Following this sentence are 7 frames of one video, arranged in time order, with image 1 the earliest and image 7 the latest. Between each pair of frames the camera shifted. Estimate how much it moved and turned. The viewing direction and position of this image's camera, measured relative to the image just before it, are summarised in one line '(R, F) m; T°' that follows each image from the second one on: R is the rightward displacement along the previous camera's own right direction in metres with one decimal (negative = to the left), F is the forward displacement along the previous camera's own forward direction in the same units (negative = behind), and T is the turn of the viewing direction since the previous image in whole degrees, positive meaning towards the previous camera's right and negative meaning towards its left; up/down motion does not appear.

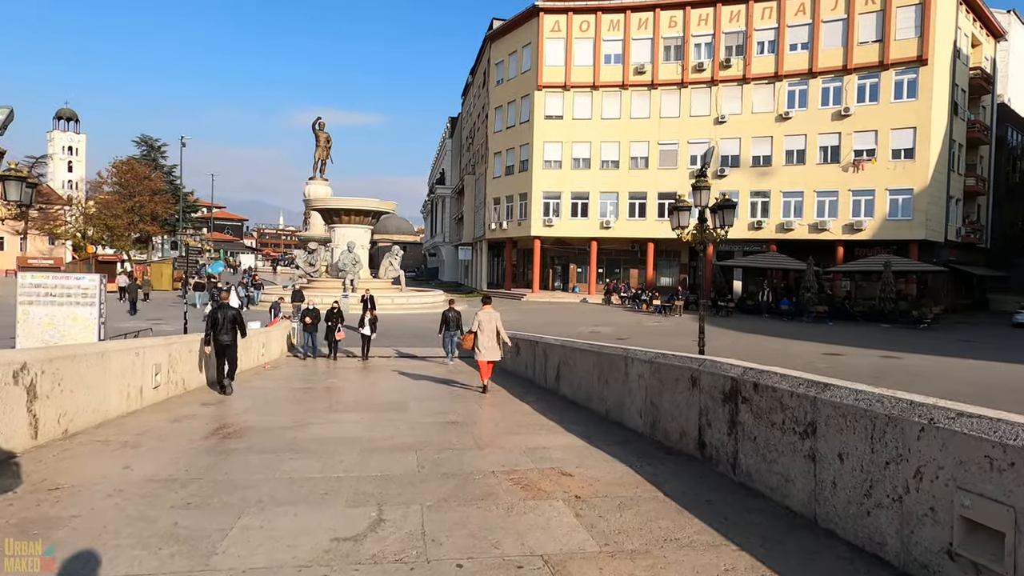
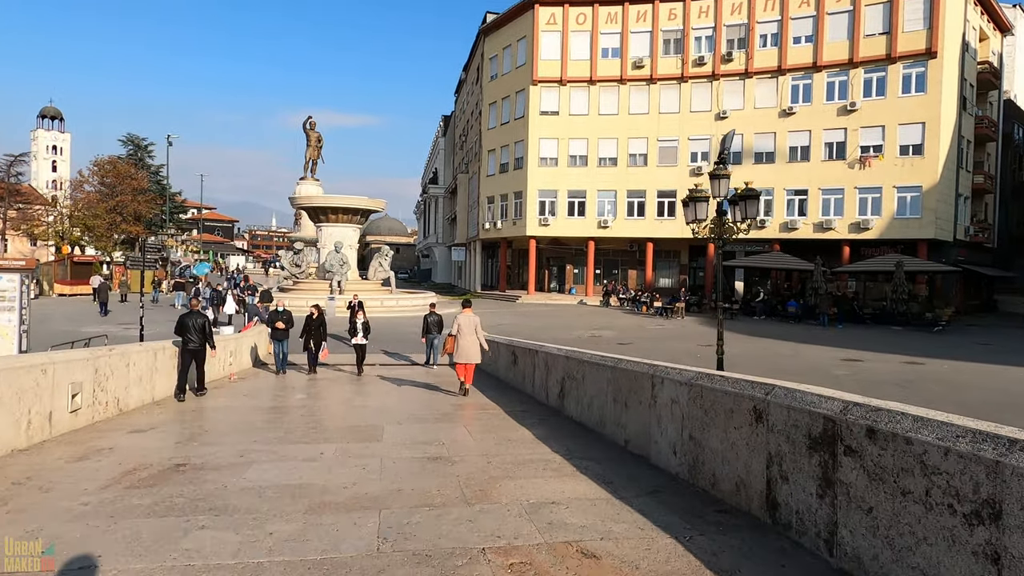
(0.0, +1.3) m; 0°
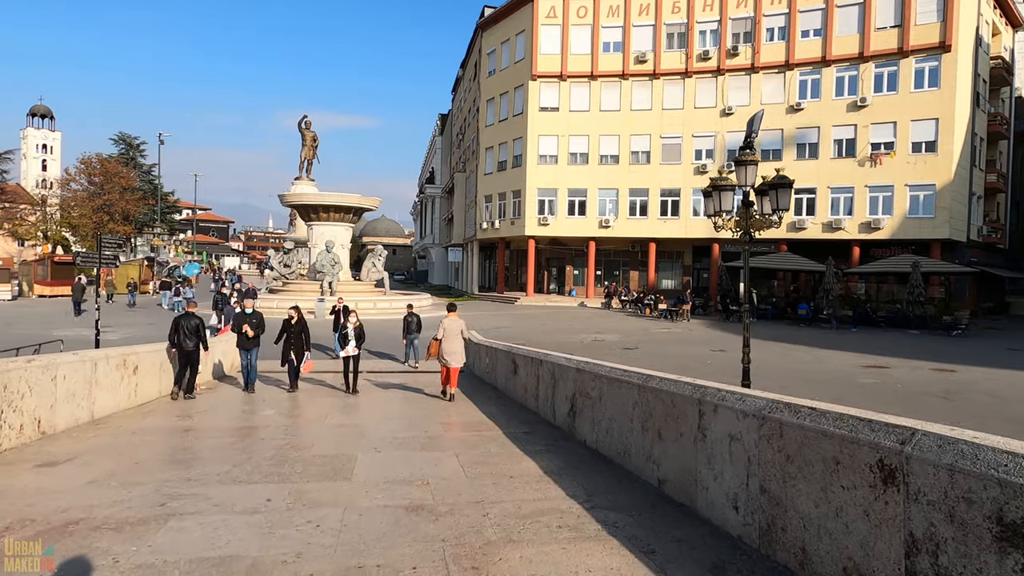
(0.0, +1.2) m; 0°
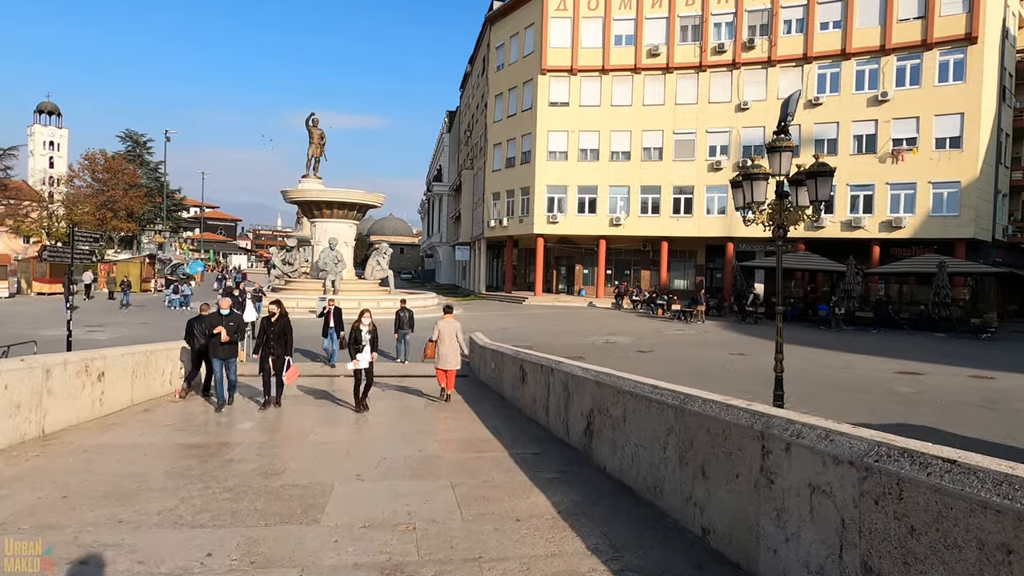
(0.0, +0.9) m; -1°
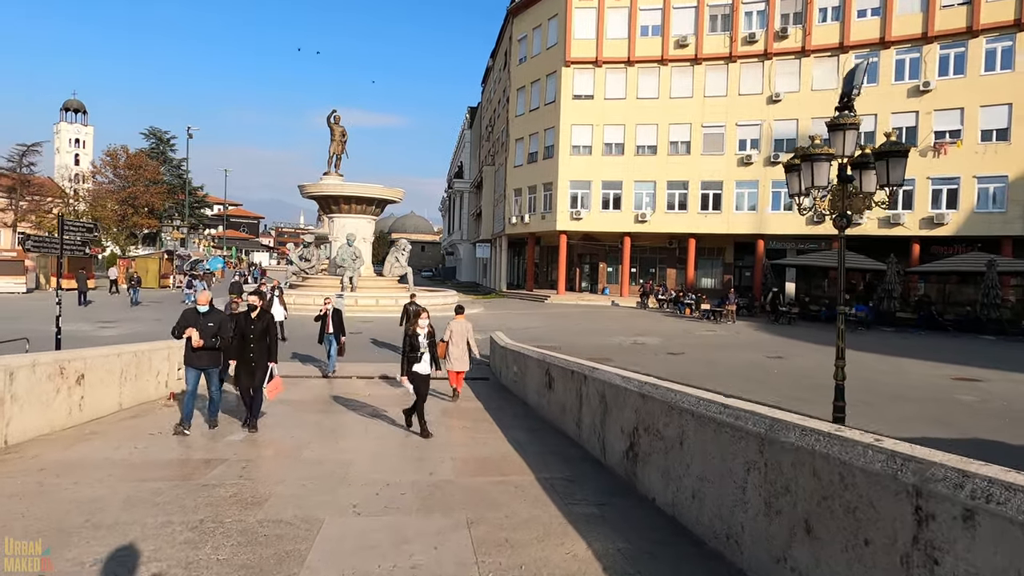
(-0.1, +0.9) m; -2°
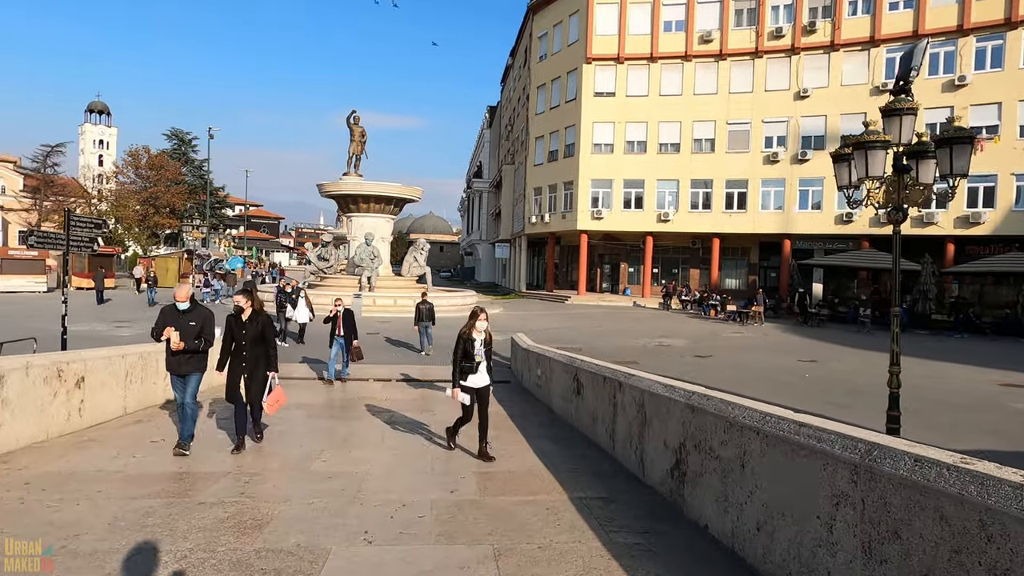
(-0.1, +0.5) m; -2°
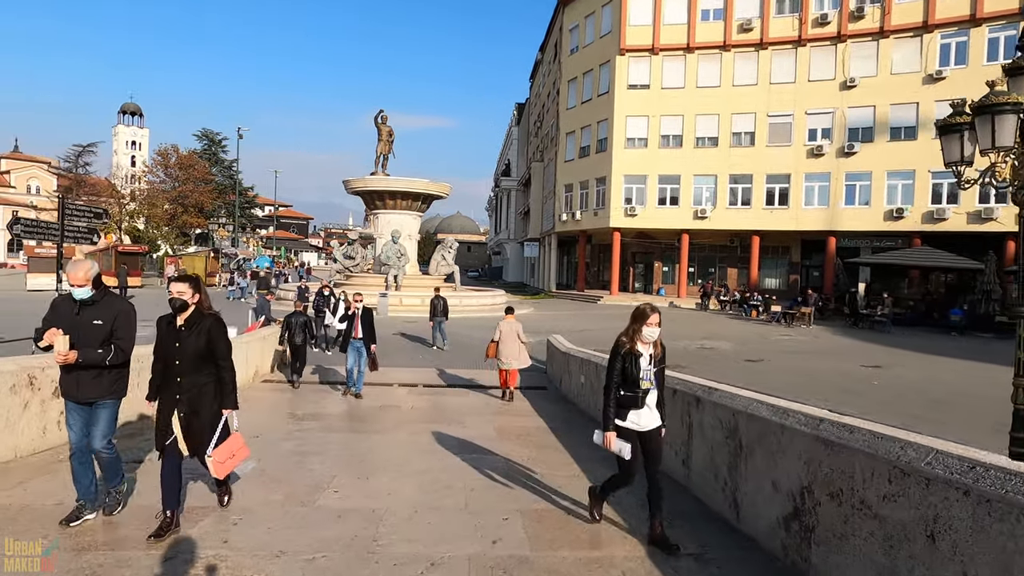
(-0.2, +1.0) m; -2°
